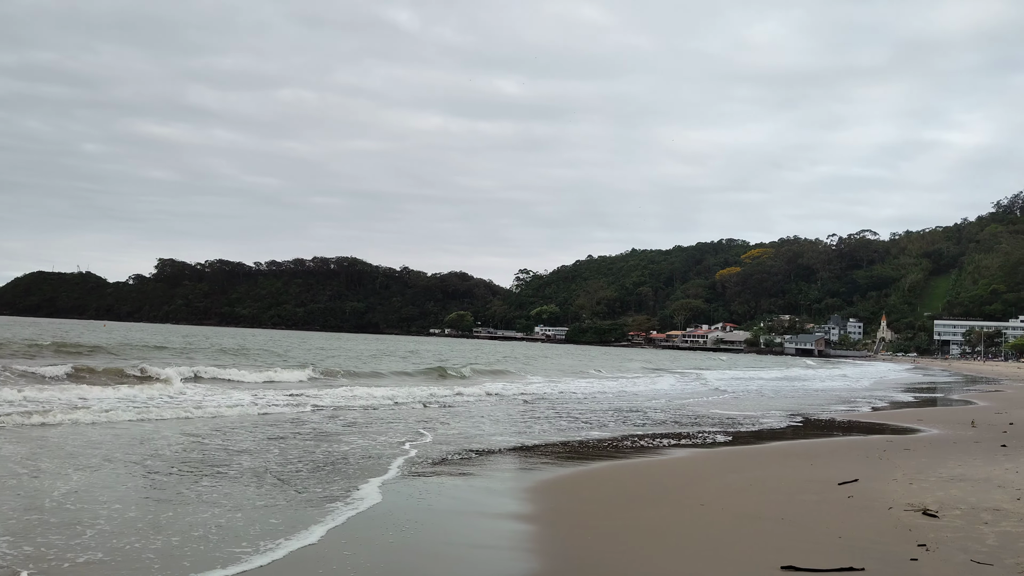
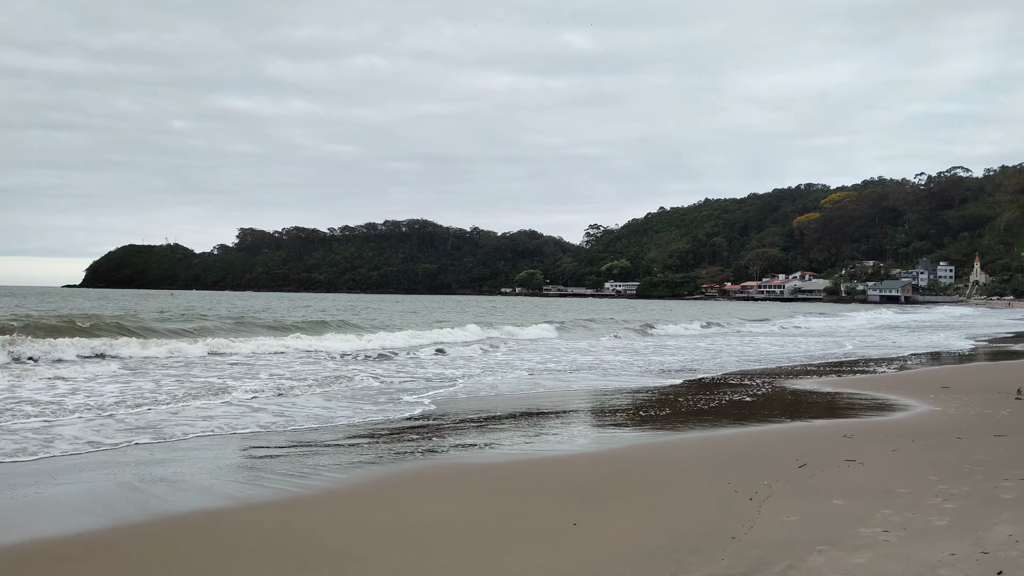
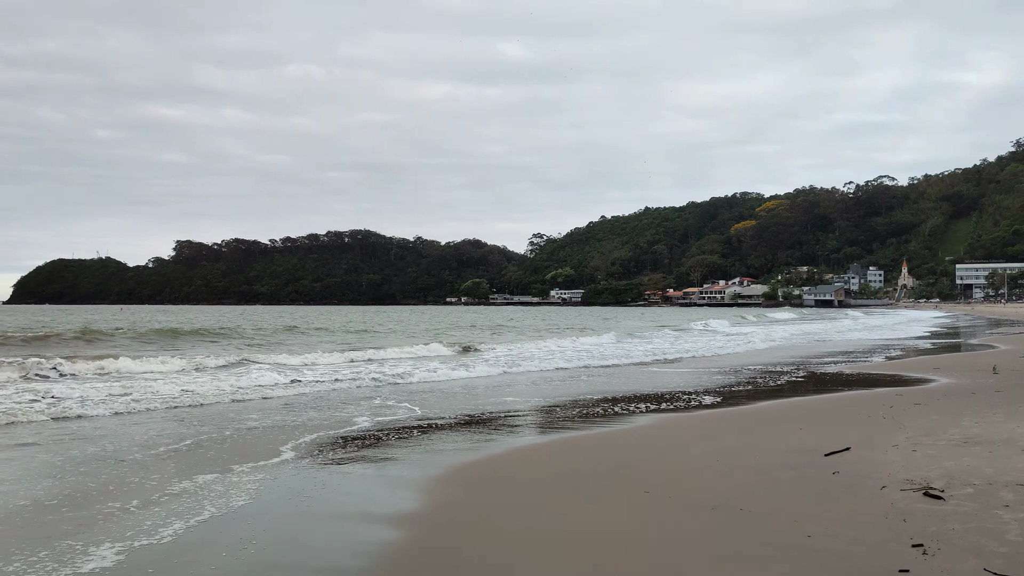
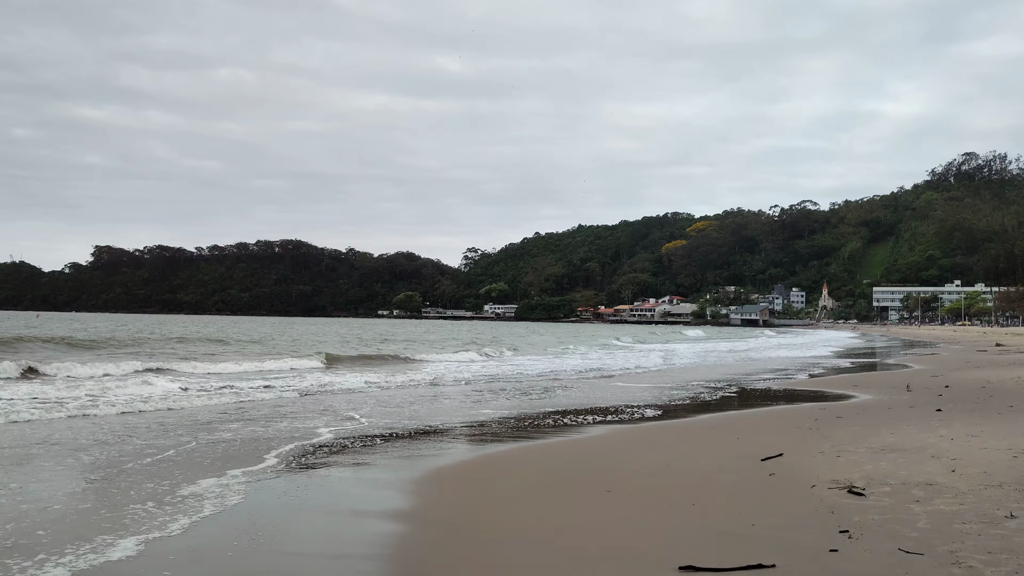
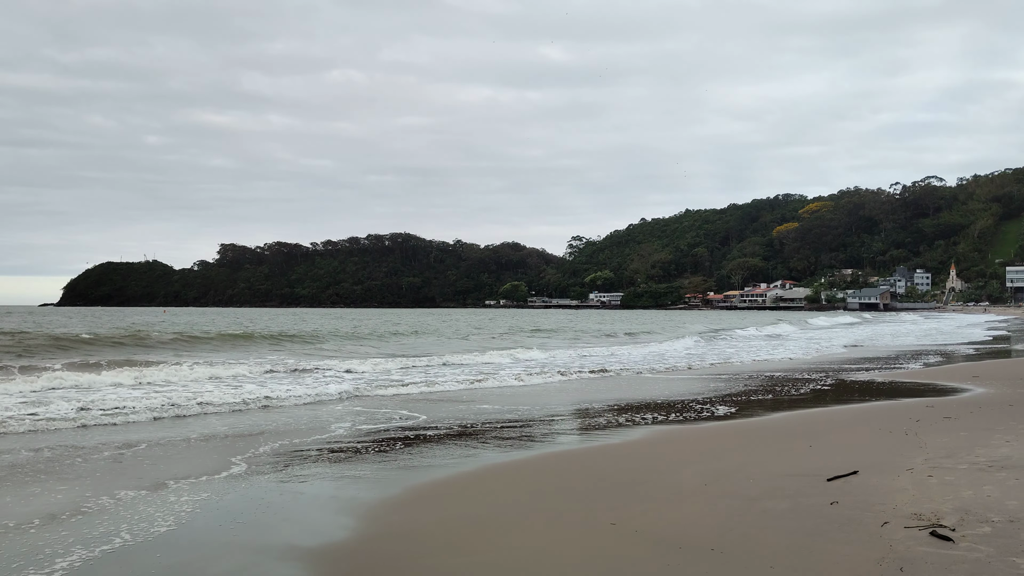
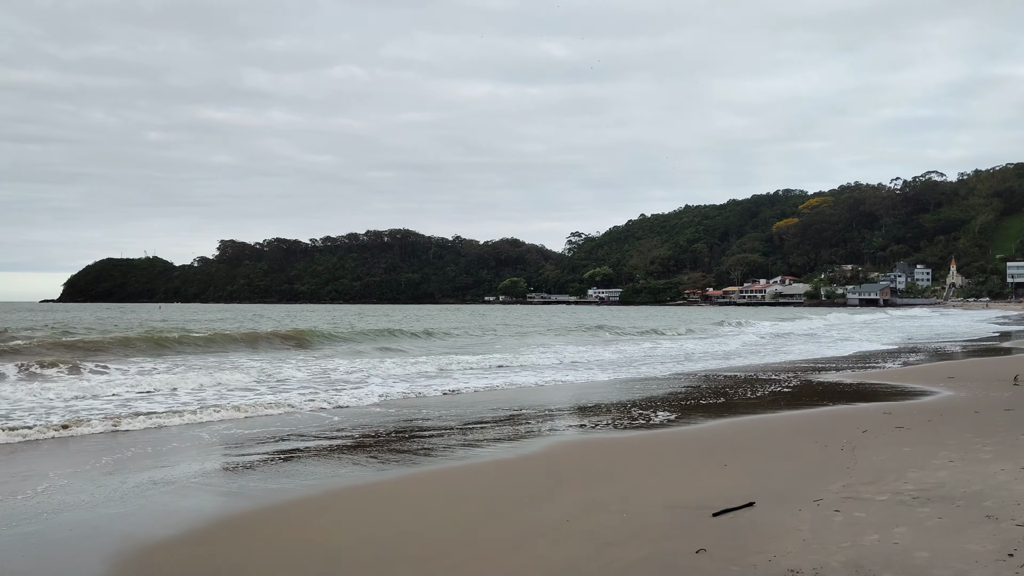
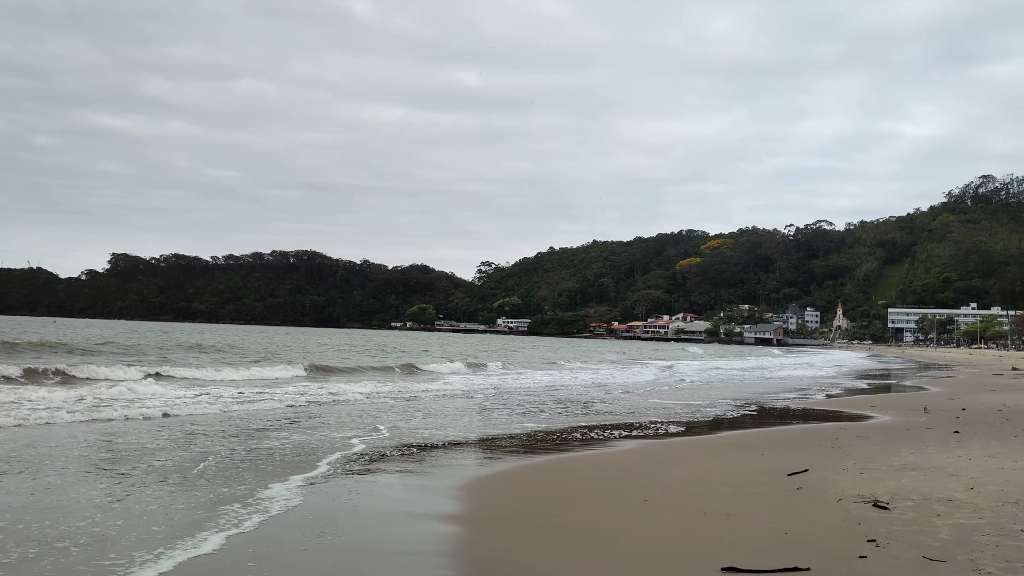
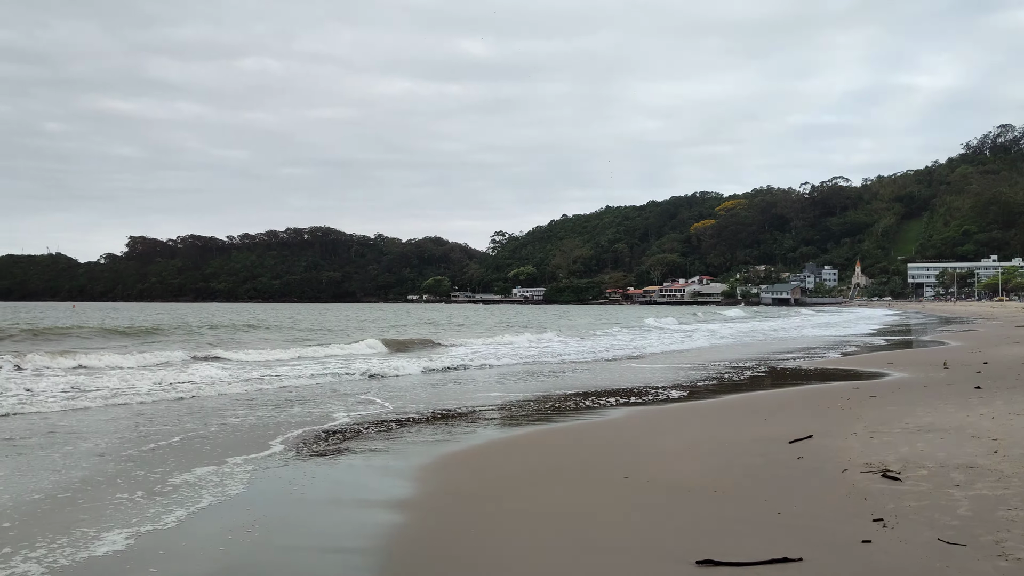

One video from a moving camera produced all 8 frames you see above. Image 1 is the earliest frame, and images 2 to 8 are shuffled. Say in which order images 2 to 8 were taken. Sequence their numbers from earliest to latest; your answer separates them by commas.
7, 4, 8, 3, 5, 6, 2
